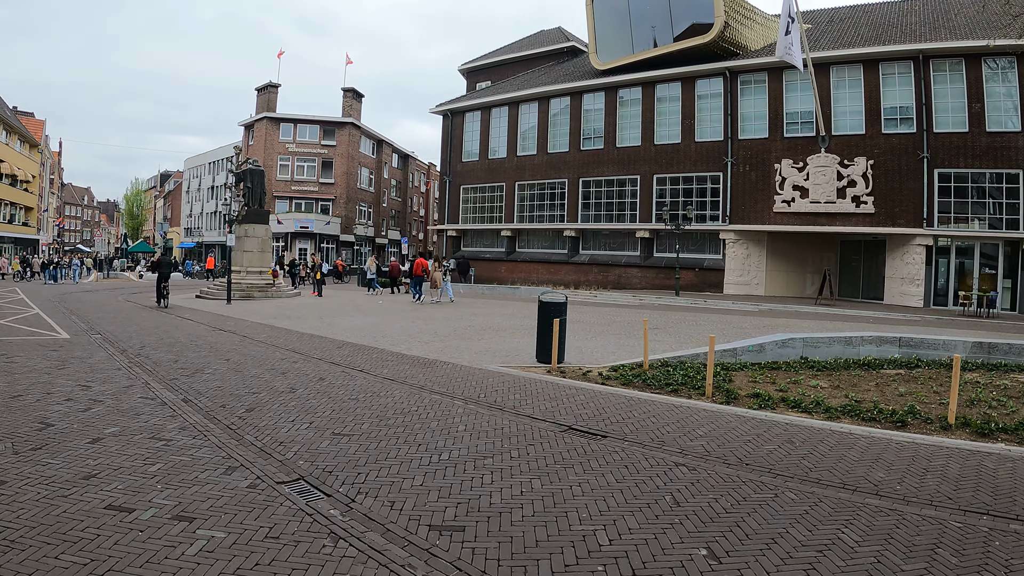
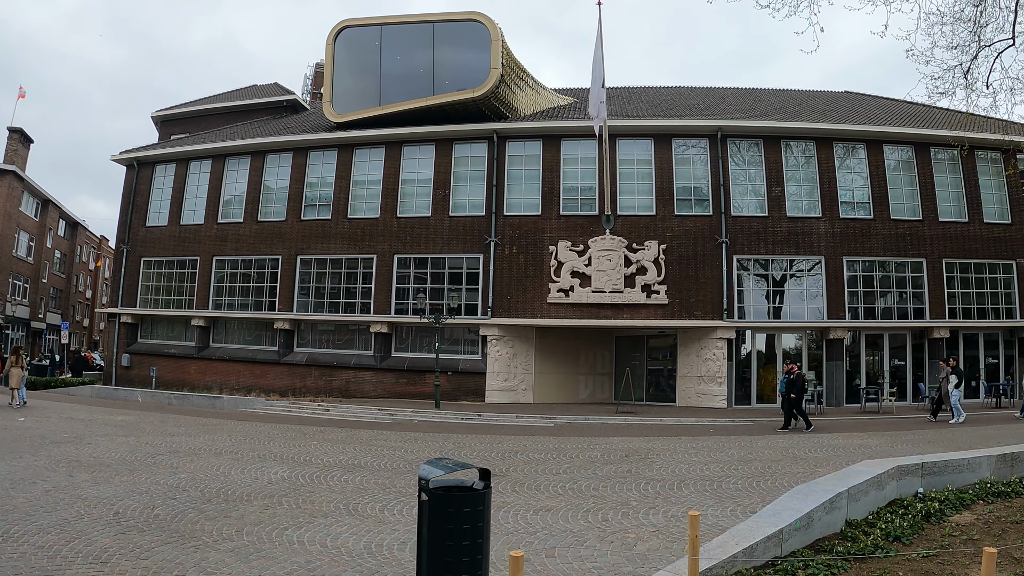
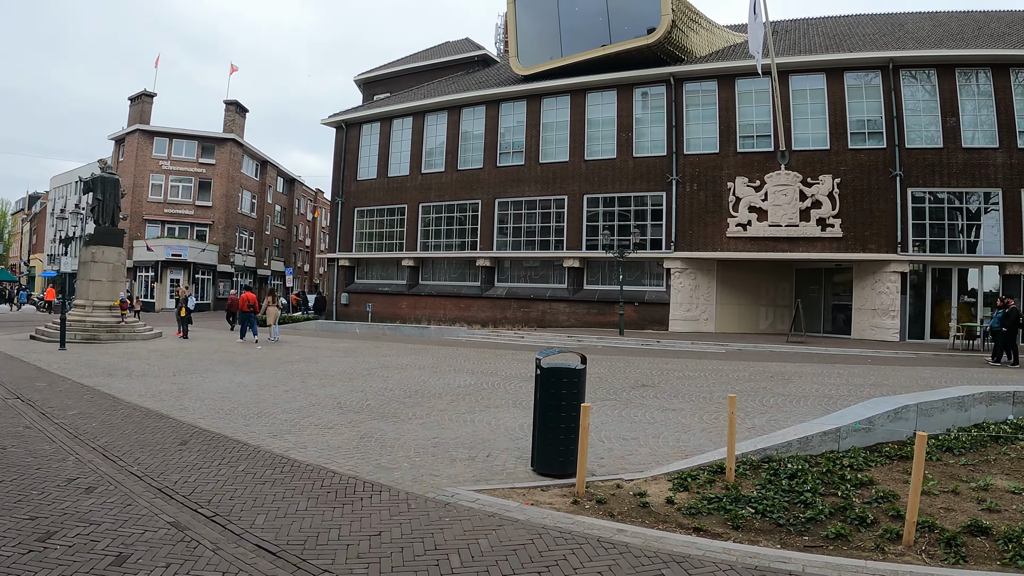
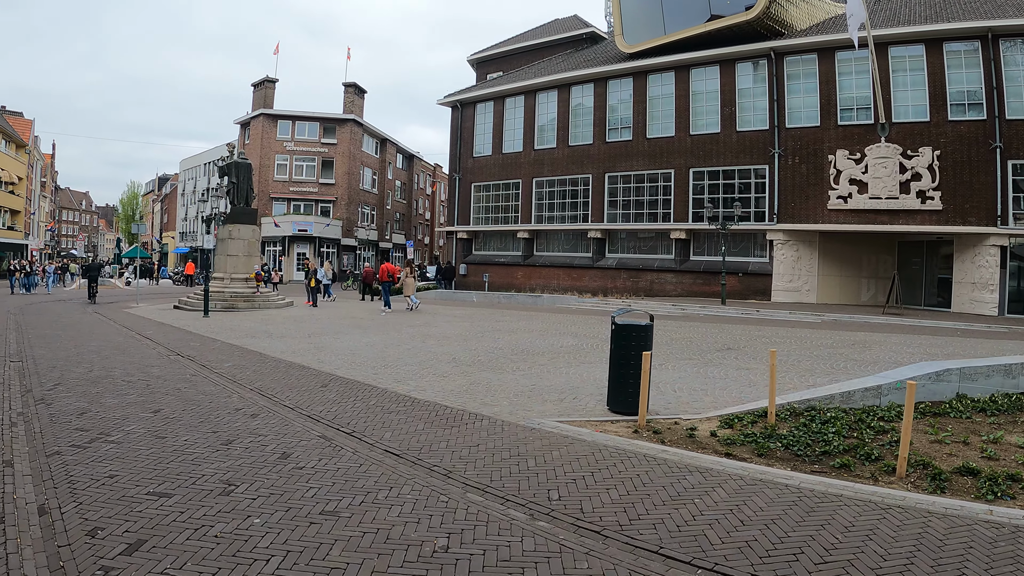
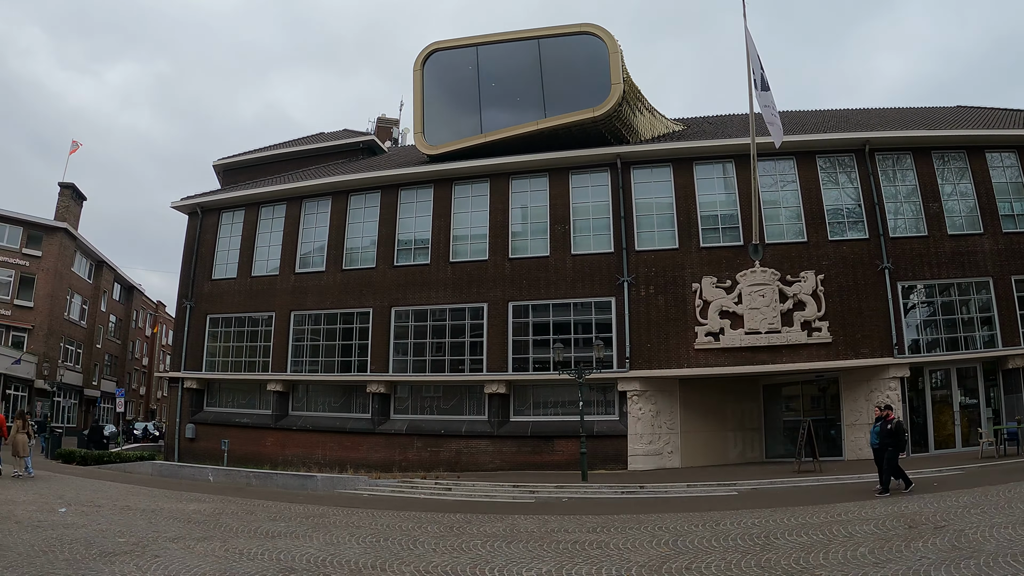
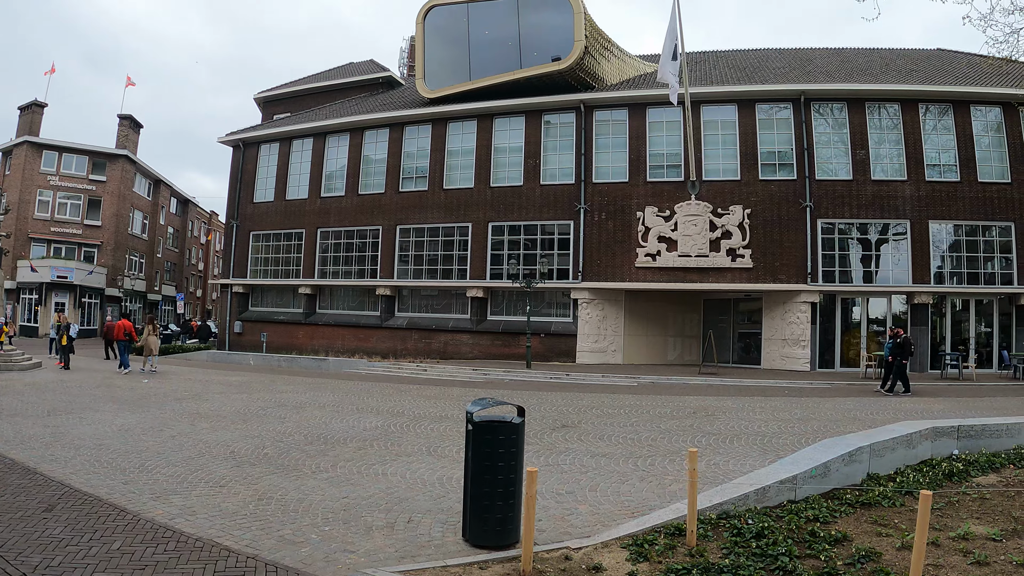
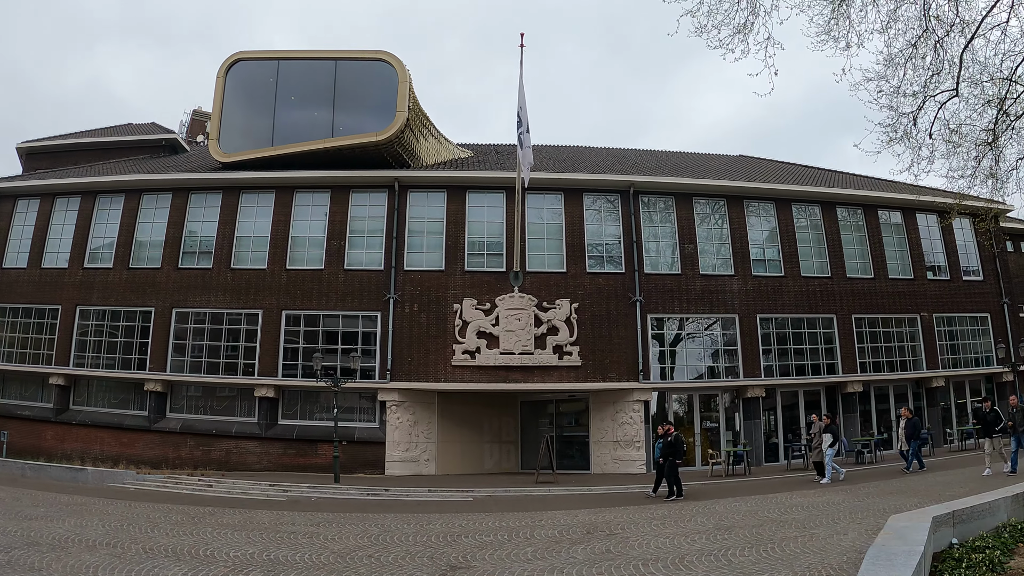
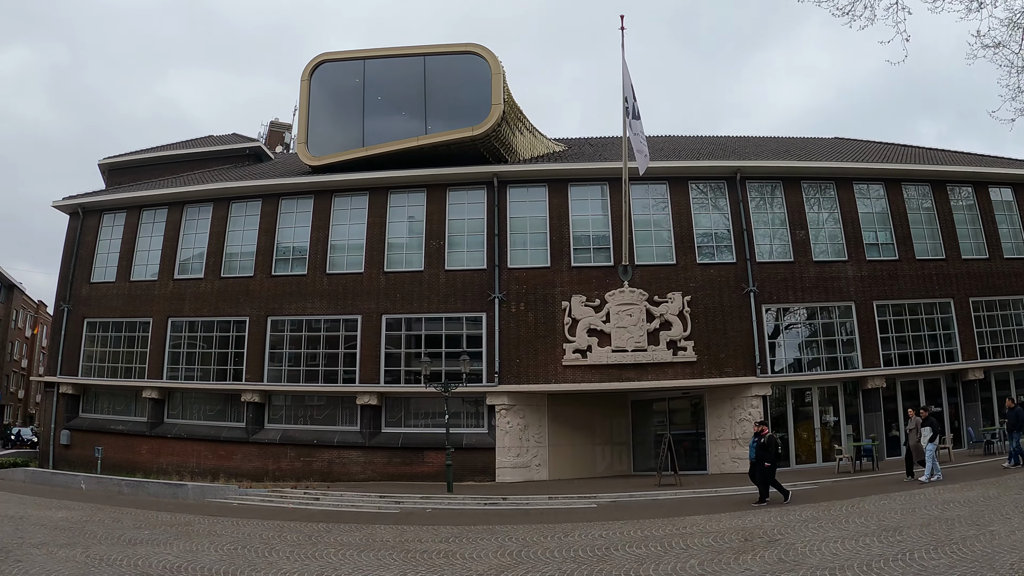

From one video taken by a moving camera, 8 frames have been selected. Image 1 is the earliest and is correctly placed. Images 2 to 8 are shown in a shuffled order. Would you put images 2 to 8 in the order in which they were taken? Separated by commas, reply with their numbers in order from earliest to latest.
4, 3, 6, 2, 7, 8, 5
